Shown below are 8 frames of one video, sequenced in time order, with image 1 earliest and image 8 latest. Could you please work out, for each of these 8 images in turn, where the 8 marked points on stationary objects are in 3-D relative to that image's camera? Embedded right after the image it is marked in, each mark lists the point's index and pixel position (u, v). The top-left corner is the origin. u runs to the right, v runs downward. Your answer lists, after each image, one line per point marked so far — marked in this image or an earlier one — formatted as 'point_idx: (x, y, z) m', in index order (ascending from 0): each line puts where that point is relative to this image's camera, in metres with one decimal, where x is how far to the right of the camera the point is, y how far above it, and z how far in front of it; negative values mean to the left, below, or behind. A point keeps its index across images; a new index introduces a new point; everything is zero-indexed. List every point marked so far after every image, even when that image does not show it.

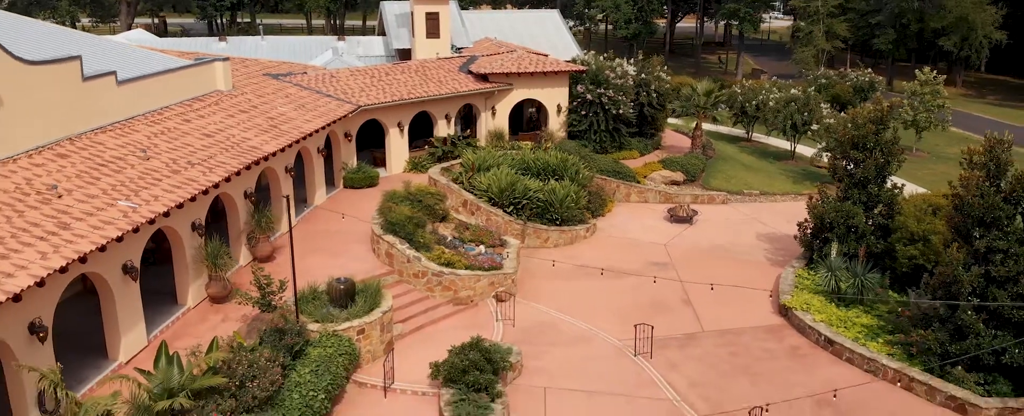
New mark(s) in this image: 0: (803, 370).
0: (+6.6, -3.7, +14.9) m
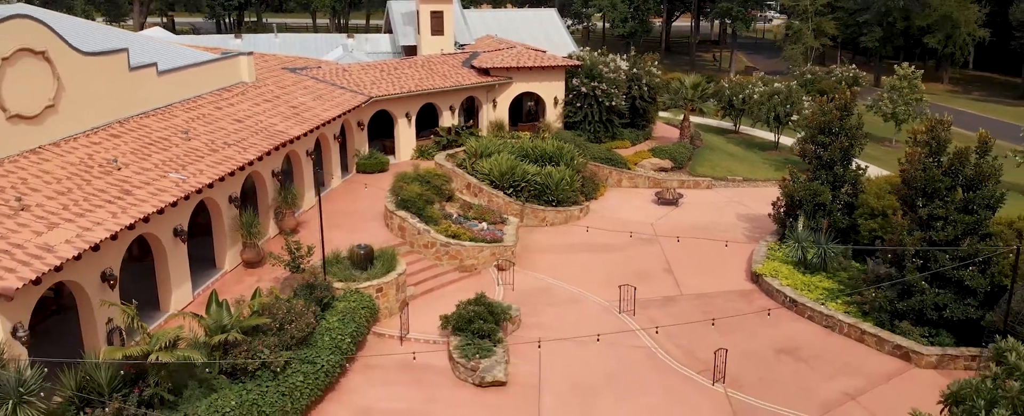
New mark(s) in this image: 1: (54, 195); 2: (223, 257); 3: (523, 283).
0: (+6.6, -3.0, +16.8) m
1: (-9.3, +0.3, +13.3) m
2: (-7.4, -1.2, +16.7) m
3: (+0.3, -2.1, +18.8) m
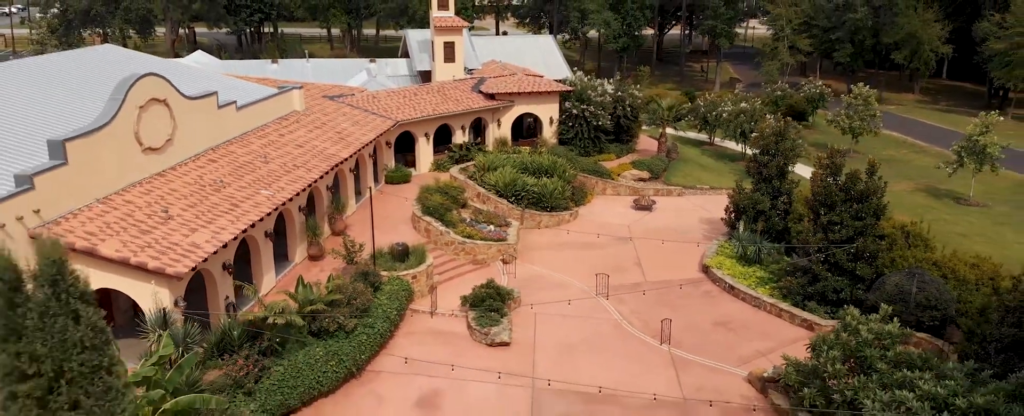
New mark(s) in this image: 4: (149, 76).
0: (+6.7, -3.3, +22.1) m
1: (-9.3, 0.0, +18.6) m
2: (-7.3, -1.5, +22.0) m
3: (+0.4, -2.4, +24.1) m
4: (-10.7, +3.9, +19.3) m
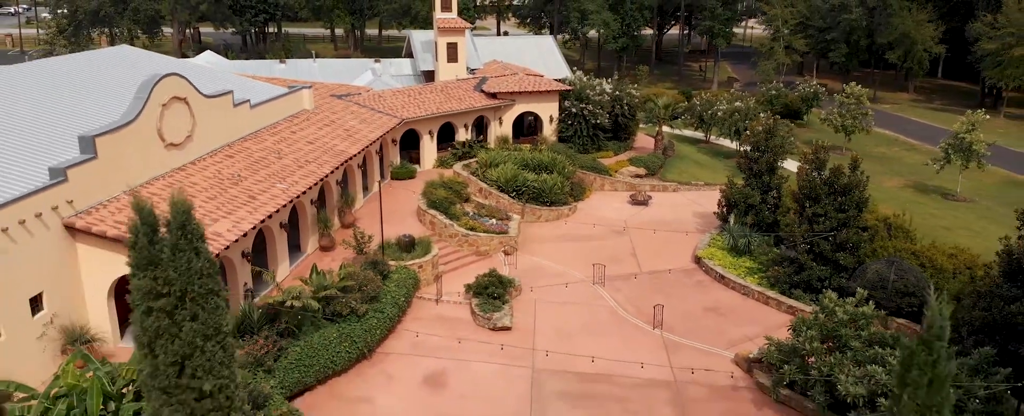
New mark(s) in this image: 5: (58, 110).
0: (+6.7, -3.0, +23.2) m
1: (-9.2, +0.3, +19.8) m
2: (-7.3, -1.2, +23.1) m
3: (+0.4, -2.1, +25.2) m
4: (-10.7, +4.1, +20.5) m
5: (-13.8, +3.0, +20.0) m
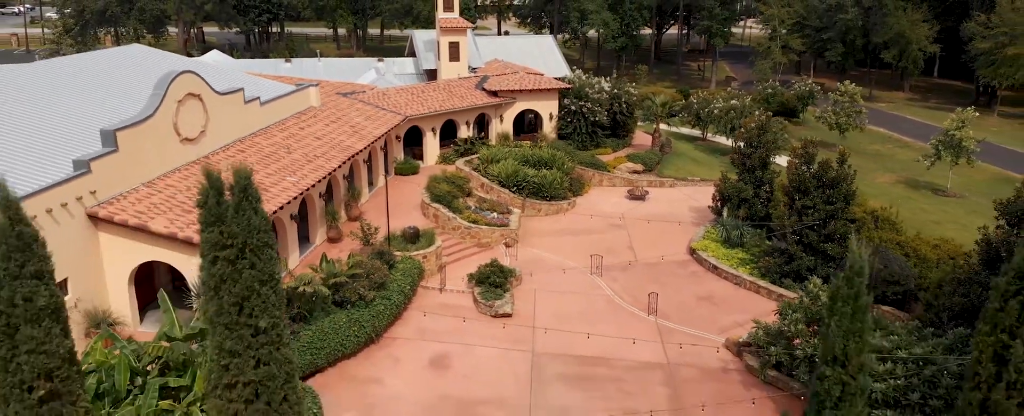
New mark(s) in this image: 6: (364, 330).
0: (+6.8, -2.8, +24.1) m
1: (-9.2, +0.5, +20.7) m
2: (-7.2, -1.0, +24.1) m
3: (+0.5, -1.9, +26.1) m
4: (-10.6, +4.4, +21.4) m
5: (-13.8, +3.2, +20.9) m
6: (-4.3, -3.6, +19.2) m
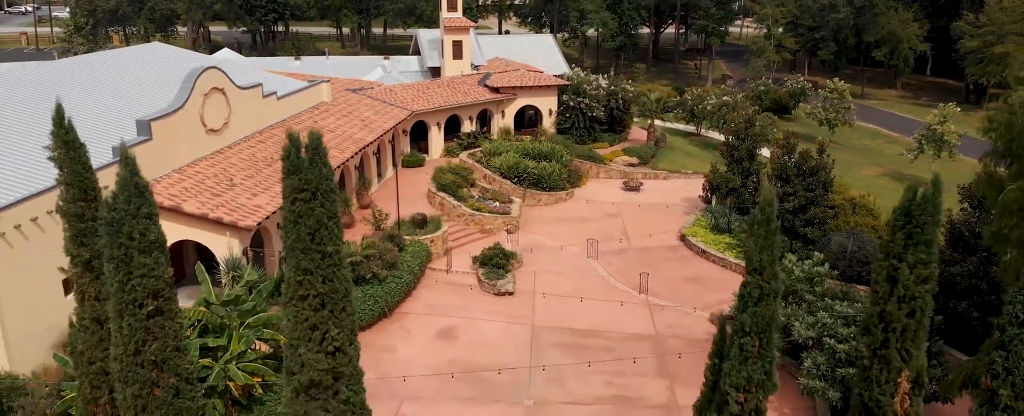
0: (+6.8, -2.3, +25.8) m
1: (-9.1, +1.0, +22.4) m
2: (-7.2, -0.5, +25.7) m
3: (+0.5, -1.4, +27.8) m
4: (-10.6, +4.9, +23.1) m
5: (-13.8, +3.7, +22.6) m
6: (-4.3, -3.1, +20.9) m
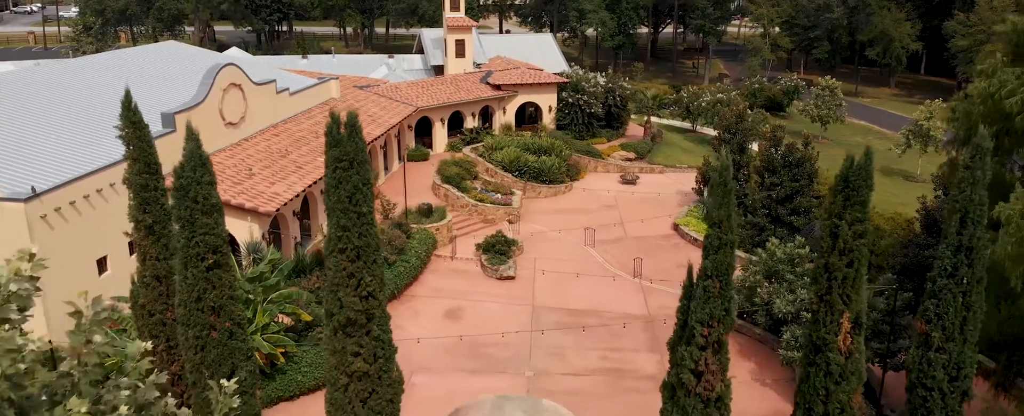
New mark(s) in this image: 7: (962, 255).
0: (+6.9, -1.8, +27.2) m
1: (-9.1, +1.4, +23.8) m
2: (-7.1, -0.1, +27.1) m
3: (+0.6, -1.0, +29.2) m
4: (-10.5, +5.3, +24.4) m
5: (-13.7, +4.1, +23.9) m
6: (-4.2, -2.7, +22.3) m
7: (+7.2, -0.7, +10.6) m
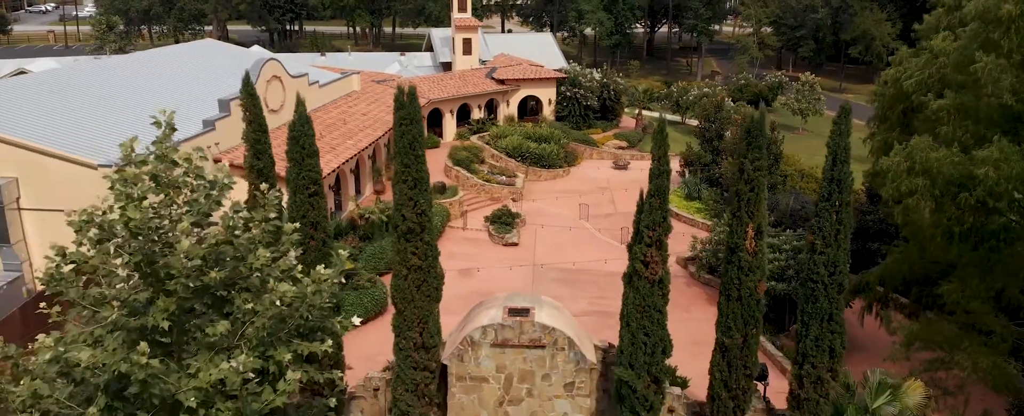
0: (+7.1, -0.8, +31.0) m
1: (-8.9, +2.5, +27.6) m
2: (-6.9, +1.0, +31.0) m
3: (+0.8, +0.1, +33.1) m
4: (-10.3, +6.4, +28.3) m
5: (-13.5, +5.2, +27.8) m
6: (-4.1, -1.6, +26.2) m
7: (+7.4, +0.3, +14.5) m
